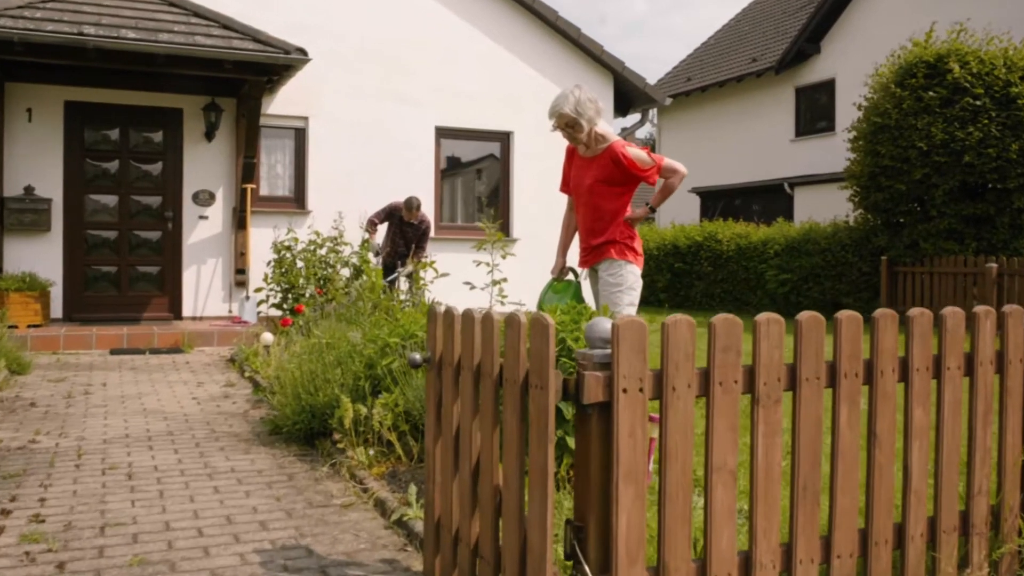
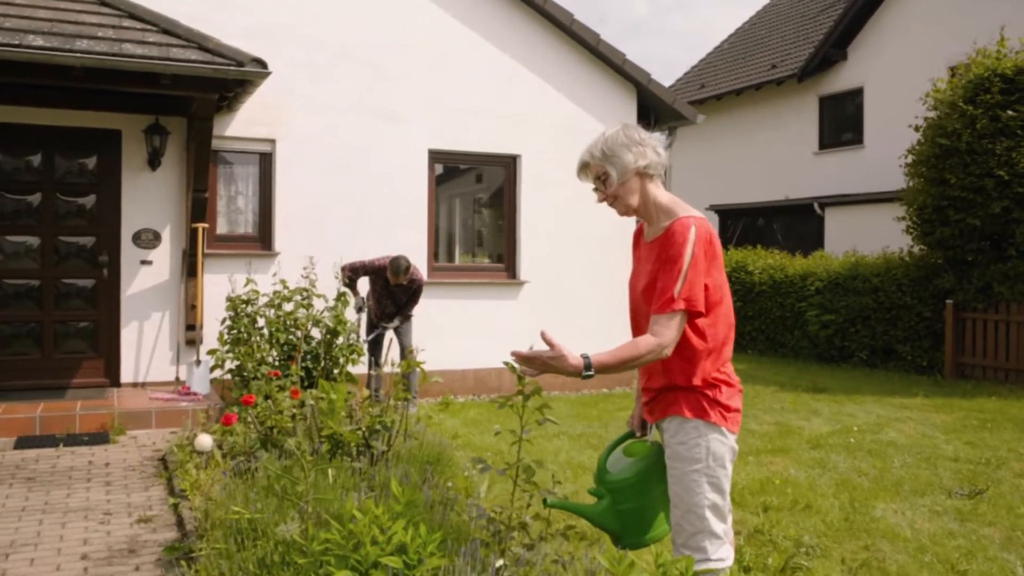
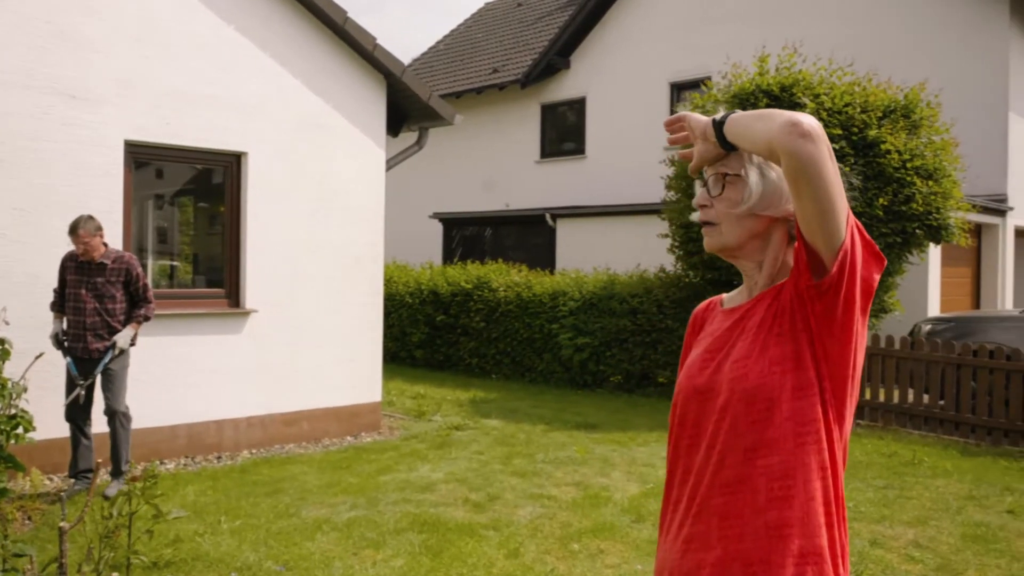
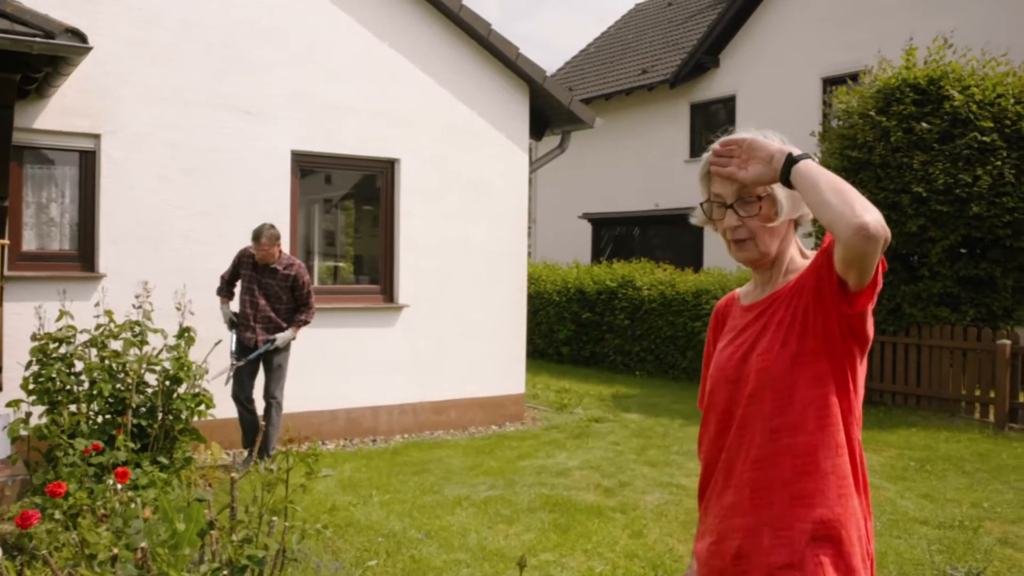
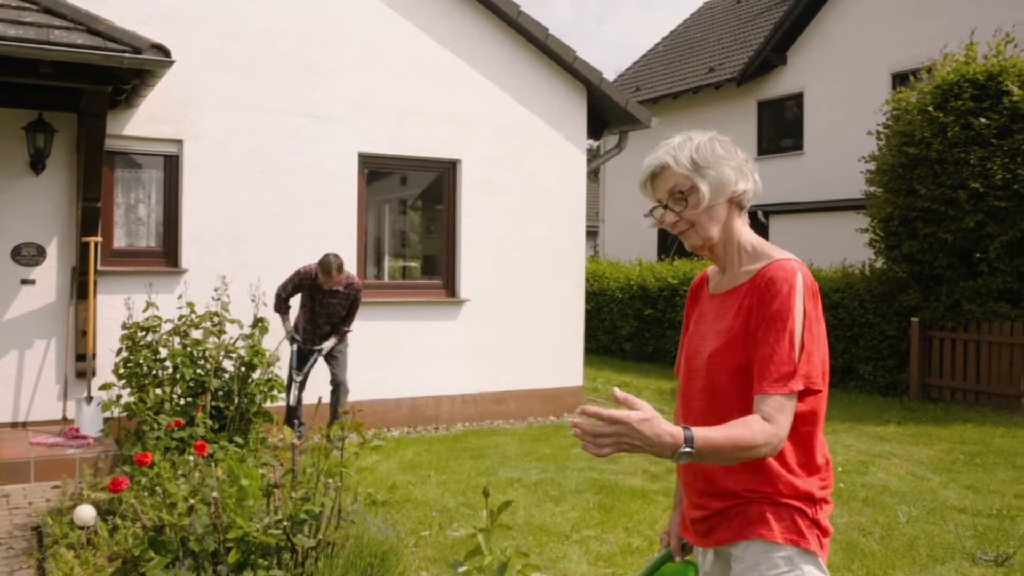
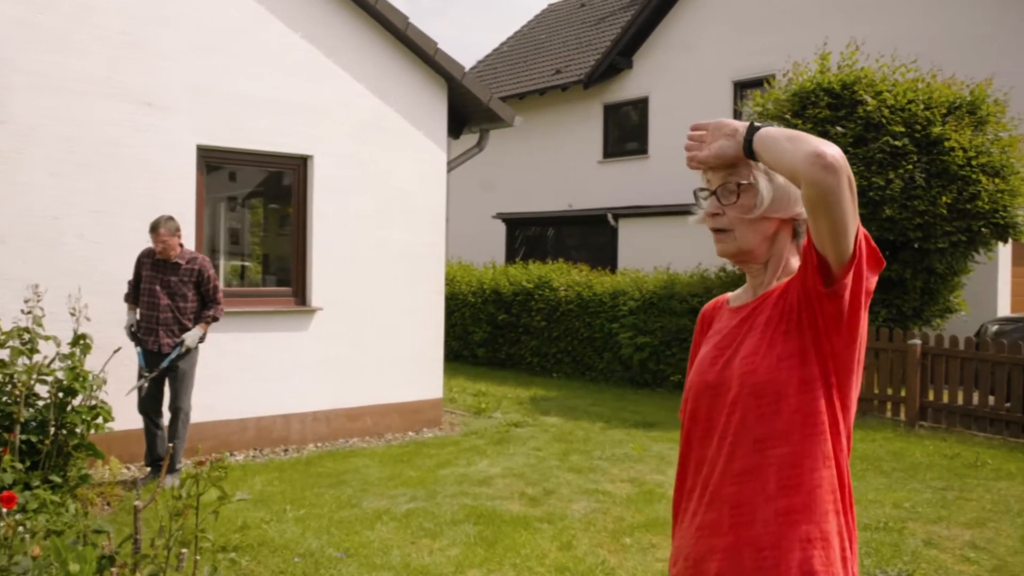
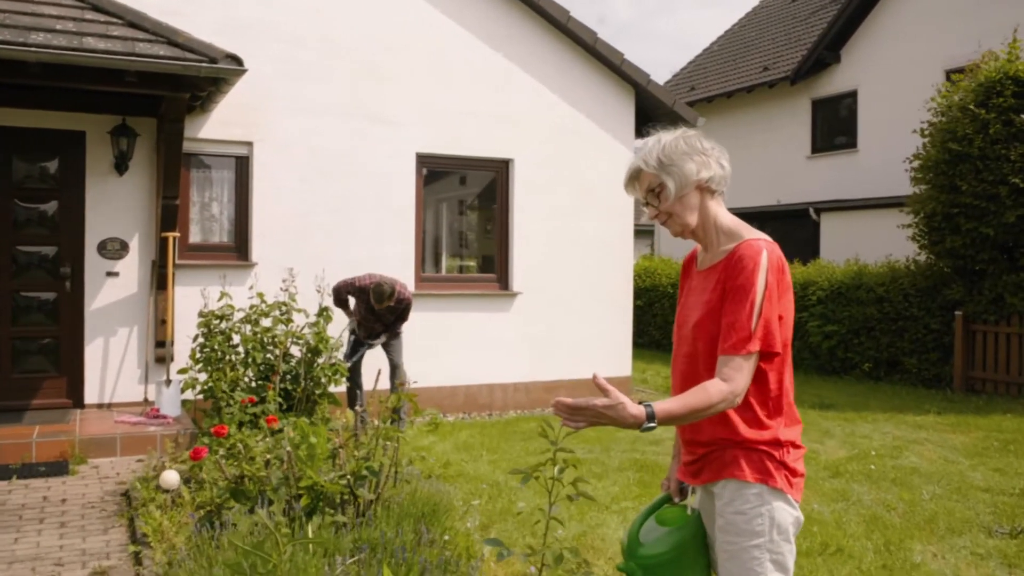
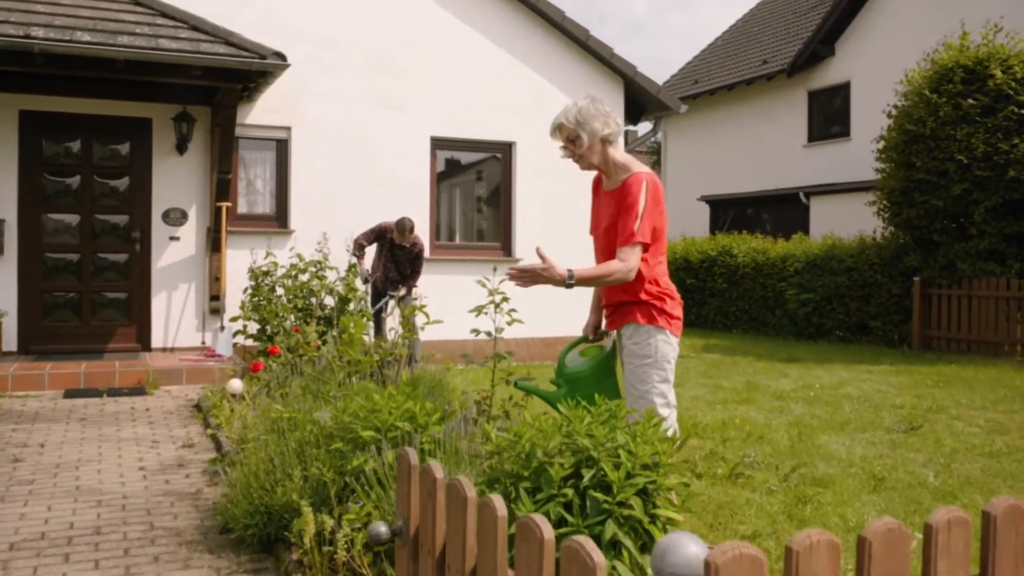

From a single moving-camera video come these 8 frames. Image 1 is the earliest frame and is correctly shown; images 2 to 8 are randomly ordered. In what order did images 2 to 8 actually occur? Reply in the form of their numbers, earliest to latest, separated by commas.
8, 2, 7, 5, 4, 6, 3
